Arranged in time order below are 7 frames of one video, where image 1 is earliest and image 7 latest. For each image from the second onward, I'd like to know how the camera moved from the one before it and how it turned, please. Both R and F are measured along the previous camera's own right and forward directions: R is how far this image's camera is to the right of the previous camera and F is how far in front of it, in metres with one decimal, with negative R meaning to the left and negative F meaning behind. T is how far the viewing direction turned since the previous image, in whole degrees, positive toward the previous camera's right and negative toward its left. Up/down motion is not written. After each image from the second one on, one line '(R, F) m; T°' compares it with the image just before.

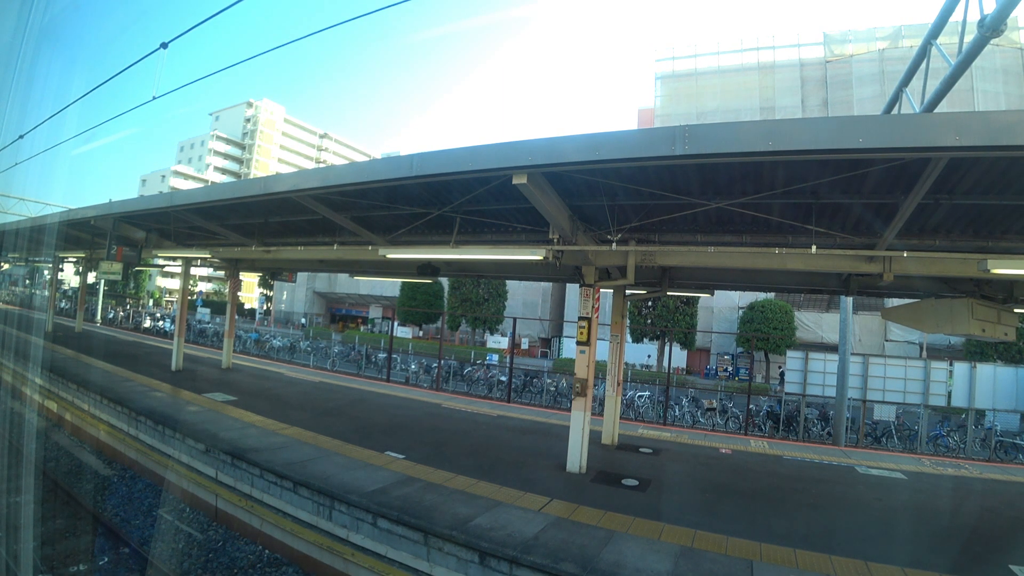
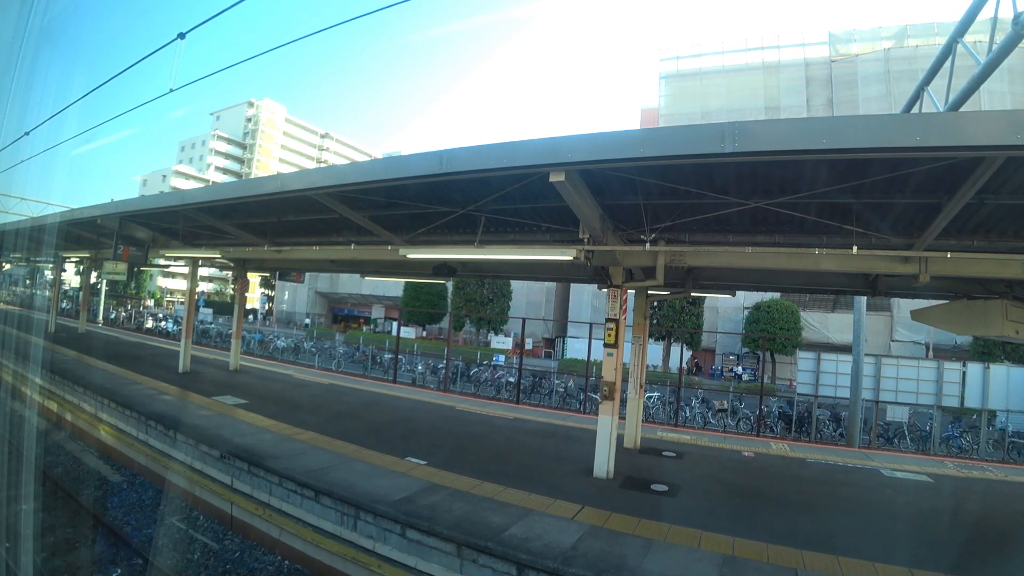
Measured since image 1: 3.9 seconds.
(-0.3, +0.1) m; 0°
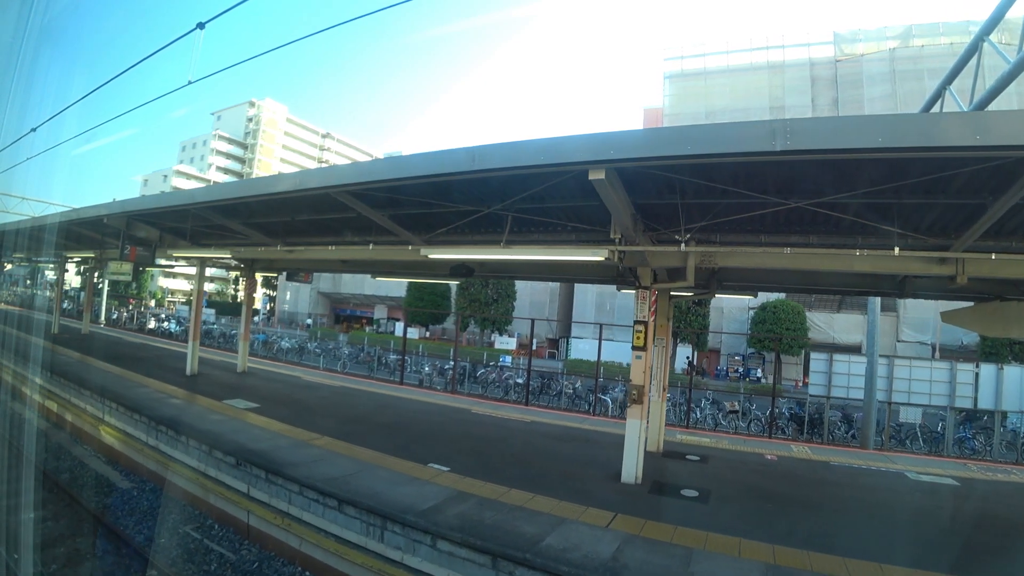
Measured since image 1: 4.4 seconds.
(-0.3, +0.1) m; 0°
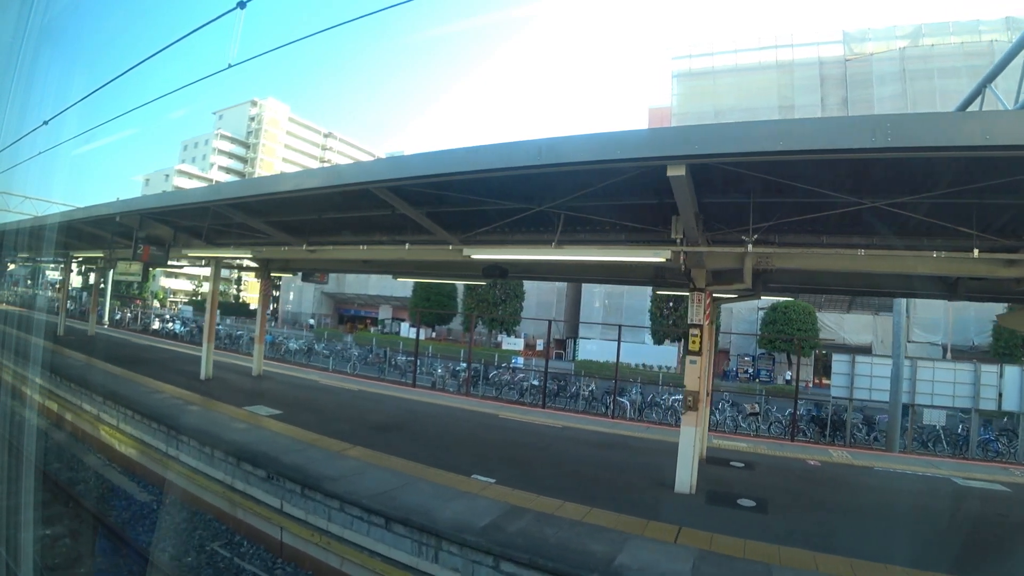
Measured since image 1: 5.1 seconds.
(-0.5, +0.2) m; 0°
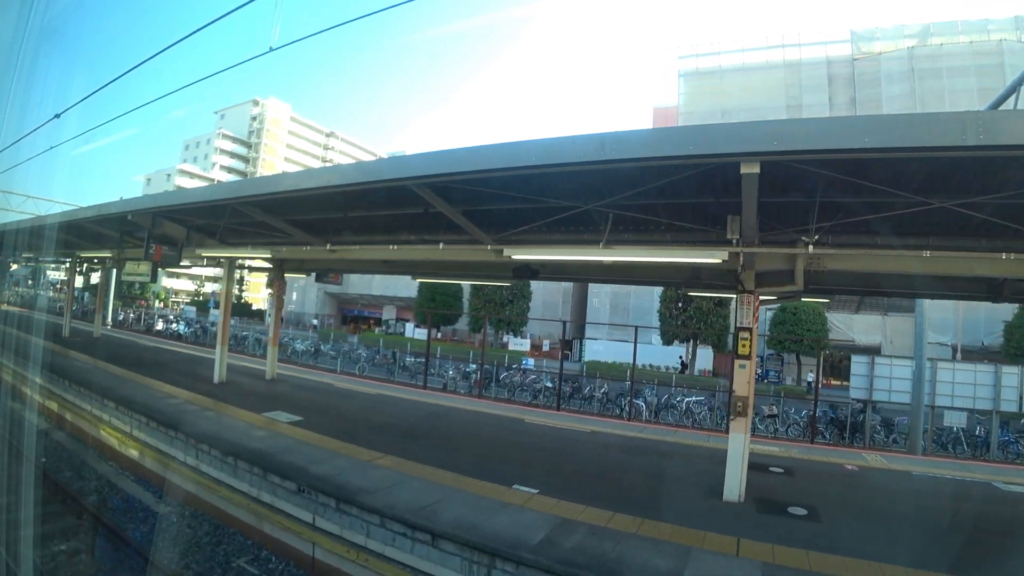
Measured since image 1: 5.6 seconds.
(-0.4, +0.2) m; 0°
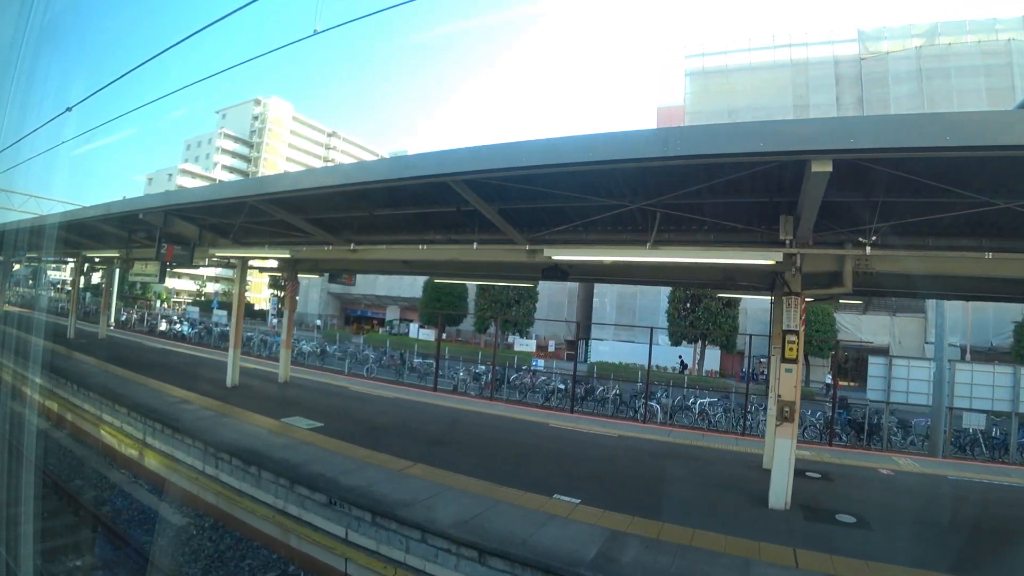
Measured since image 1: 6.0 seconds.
(-0.4, +0.1) m; 0°
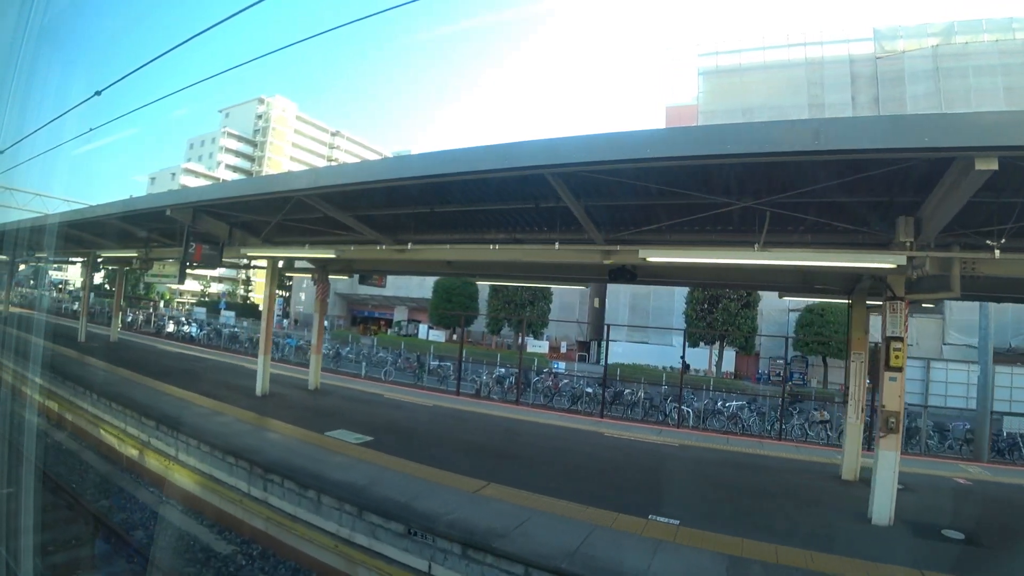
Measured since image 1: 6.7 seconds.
(-0.8, +0.2) m; 0°
